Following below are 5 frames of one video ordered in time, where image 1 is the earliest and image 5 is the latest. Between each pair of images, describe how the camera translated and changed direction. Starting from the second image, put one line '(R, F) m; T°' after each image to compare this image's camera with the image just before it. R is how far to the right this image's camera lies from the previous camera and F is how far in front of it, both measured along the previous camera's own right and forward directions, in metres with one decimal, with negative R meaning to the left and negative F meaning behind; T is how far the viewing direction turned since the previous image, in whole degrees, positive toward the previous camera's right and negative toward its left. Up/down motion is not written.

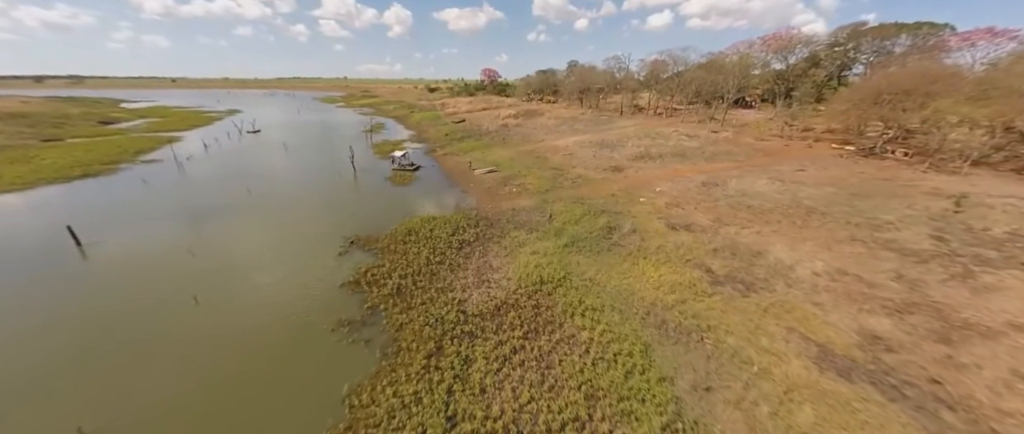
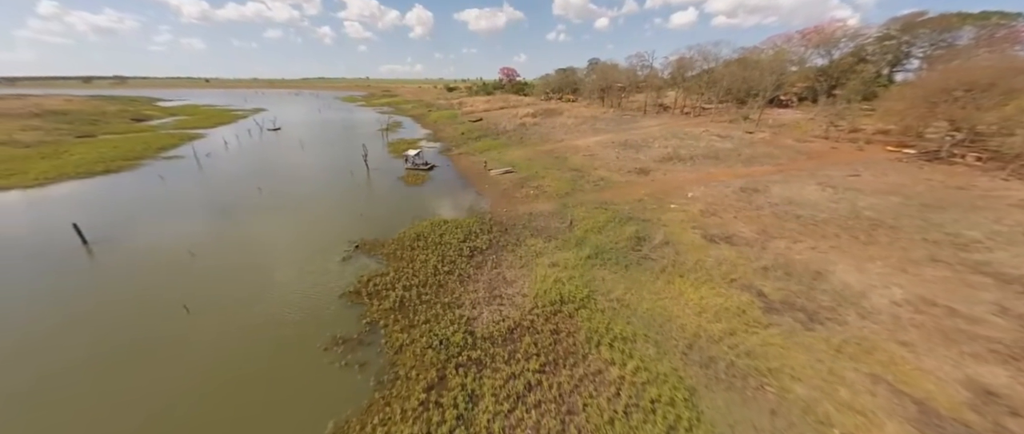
(-0.1, +1.9) m; -3°
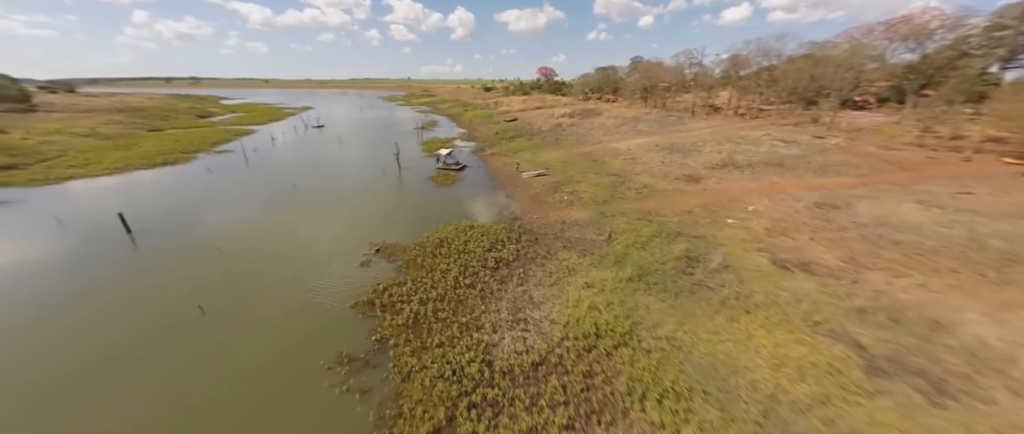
(0.0, +1.9) m; -6°
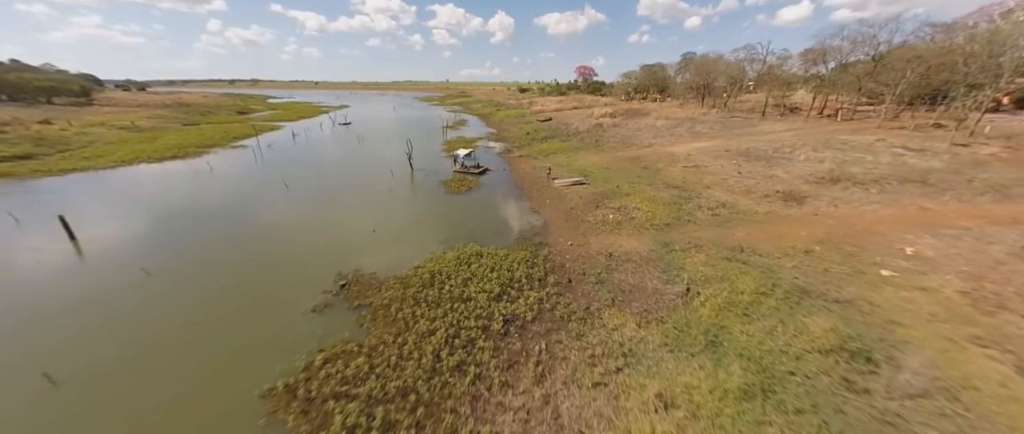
(+0.3, +6.2) m; -6°
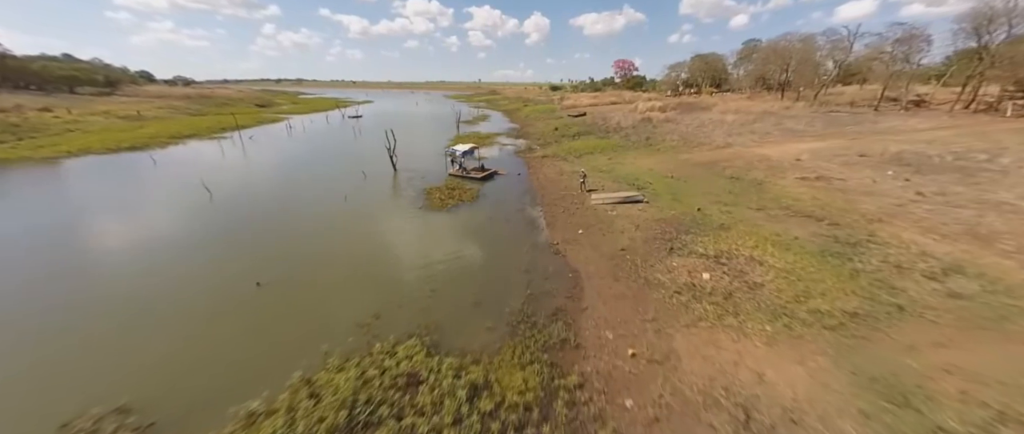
(+0.8, +9.1) m; -5°
